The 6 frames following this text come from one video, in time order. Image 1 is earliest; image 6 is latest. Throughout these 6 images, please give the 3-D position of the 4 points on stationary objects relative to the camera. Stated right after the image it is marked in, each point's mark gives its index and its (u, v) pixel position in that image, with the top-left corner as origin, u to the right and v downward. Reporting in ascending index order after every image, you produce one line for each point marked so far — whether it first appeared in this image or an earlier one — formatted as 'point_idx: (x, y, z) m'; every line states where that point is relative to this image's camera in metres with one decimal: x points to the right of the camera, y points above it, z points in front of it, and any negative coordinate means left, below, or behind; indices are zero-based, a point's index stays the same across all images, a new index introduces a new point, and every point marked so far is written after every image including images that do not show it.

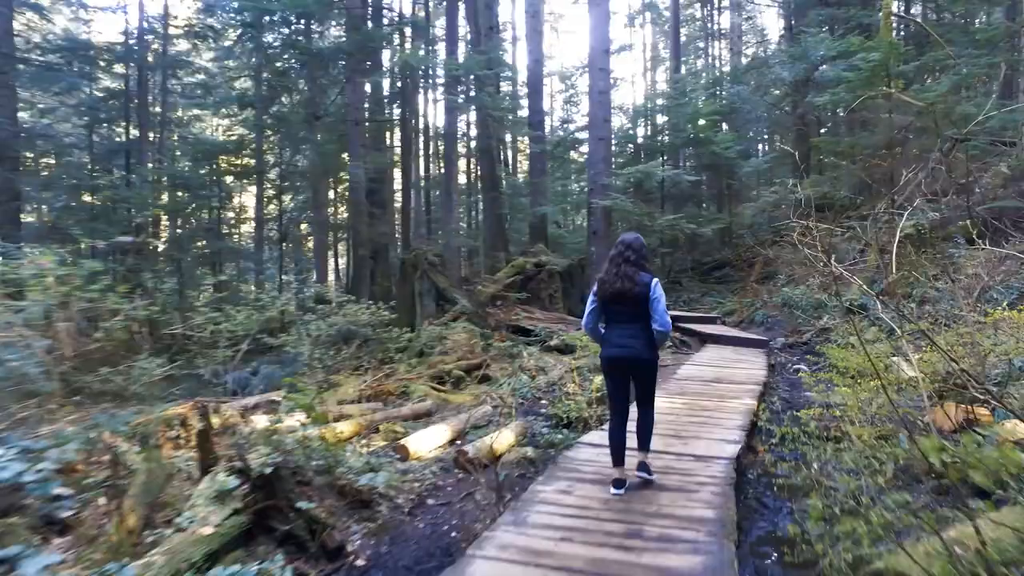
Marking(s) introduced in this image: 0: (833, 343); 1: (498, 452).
0: (+4.7, -0.8, +10.2) m
1: (-0.1, -1.3, +5.4) m
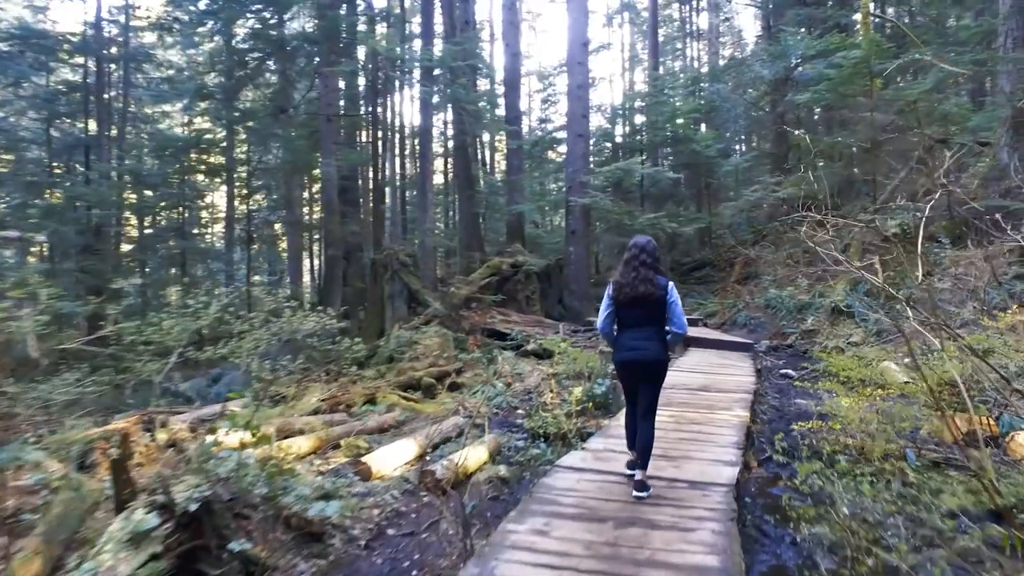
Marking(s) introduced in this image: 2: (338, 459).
0: (+4.3, -0.8, +9.9) m
1: (-0.3, -1.3, +4.9) m
2: (-1.3, -1.3, +5.5) m
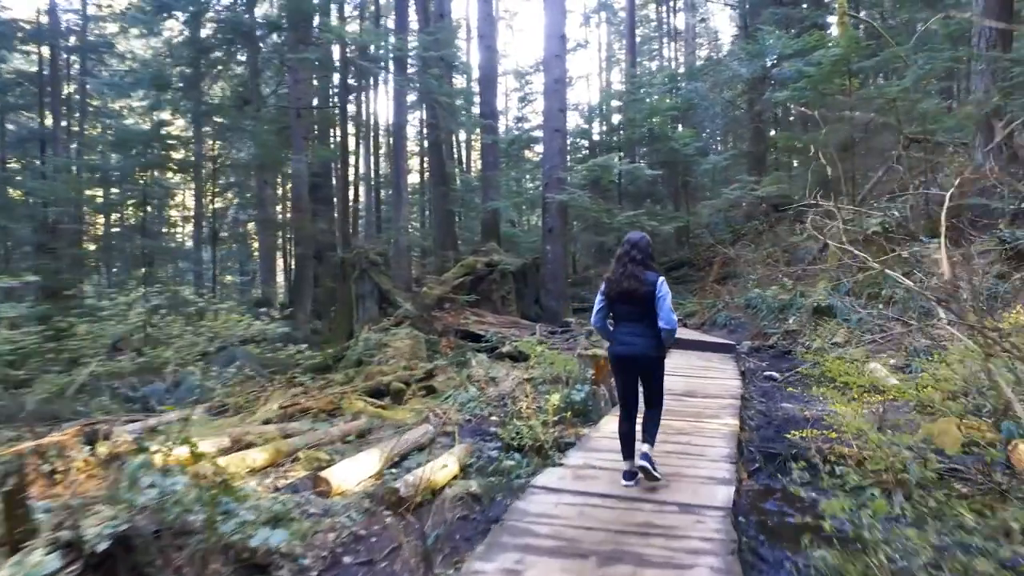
0: (+4.0, -0.8, +9.6) m
1: (-0.5, -1.3, +4.5) m
2: (-1.5, -1.3, +5.0) m
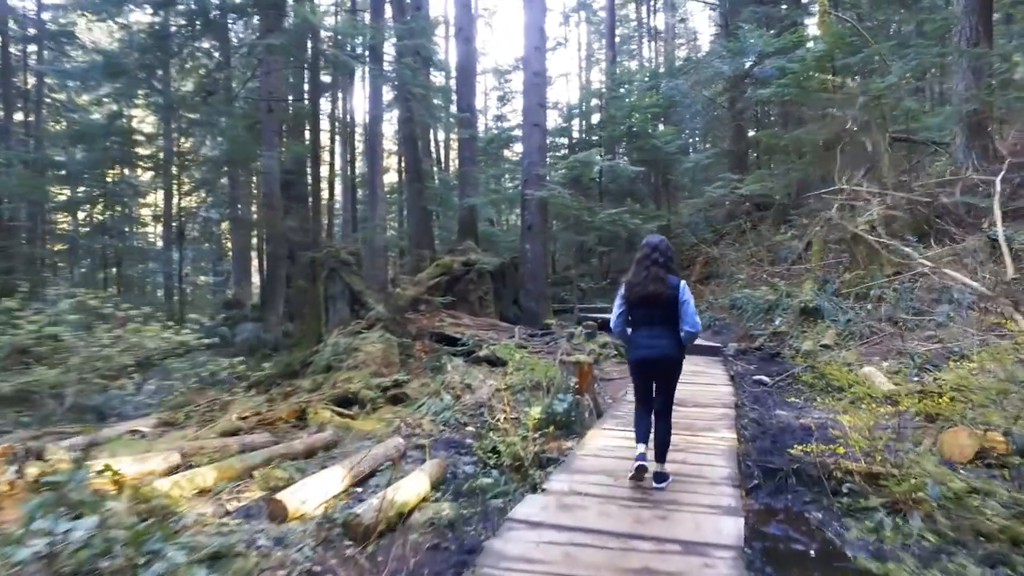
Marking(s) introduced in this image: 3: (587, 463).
0: (+3.7, -0.8, +9.3) m
1: (-0.6, -1.3, +4.1) m
2: (-1.7, -1.3, +4.5) m
3: (+0.4, -1.0, +4.0) m
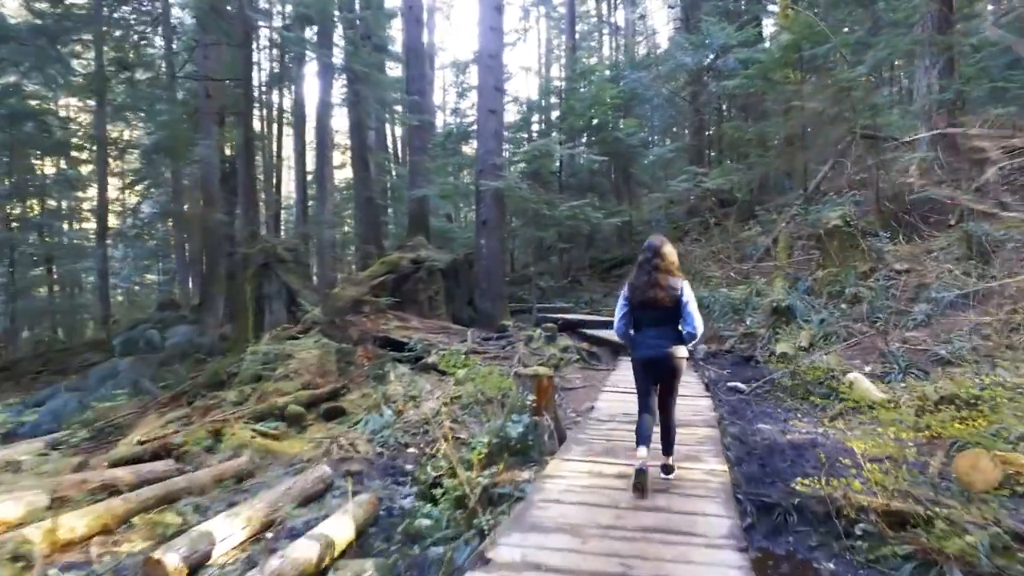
0: (+3.1, -0.8, +8.7) m
1: (-0.9, -1.3, +3.2) m
2: (-2.0, -1.3, +3.6) m
3: (+0.1, -1.0, +3.2) m
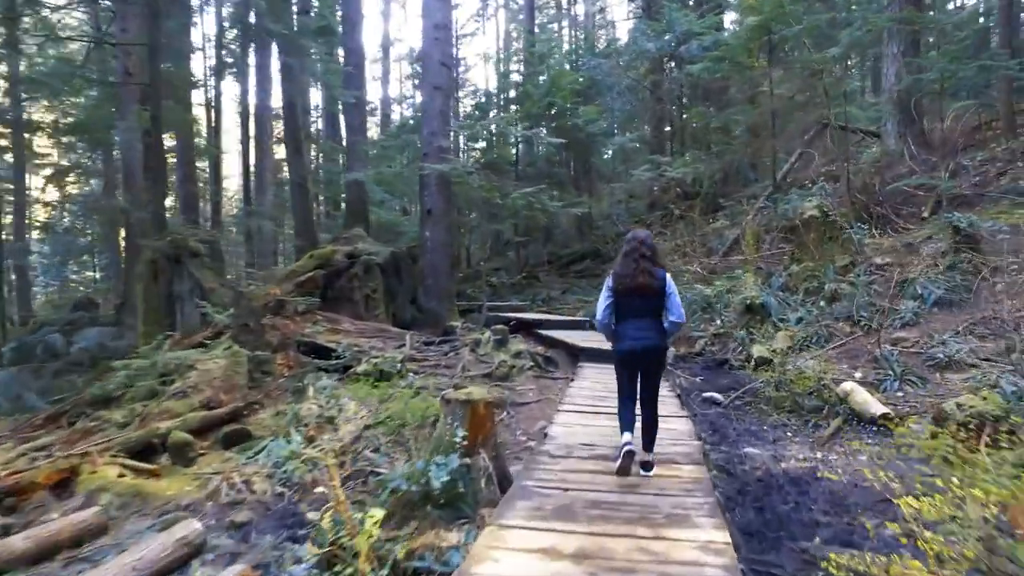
0: (+2.5, -0.8, +7.8) m
1: (-1.2, -1.3, +2.2) m
2: (-2.3, -1.3, +2.5) m
3: (-0.1, -1.0, +2.2) m
